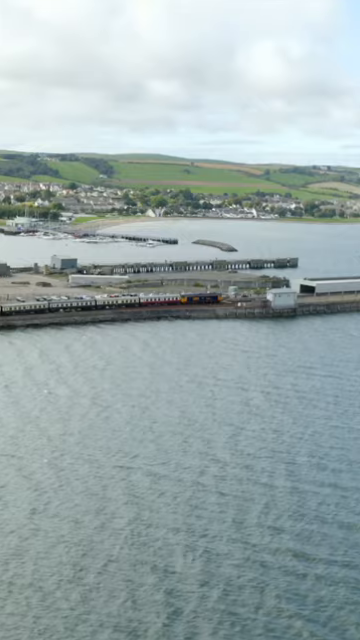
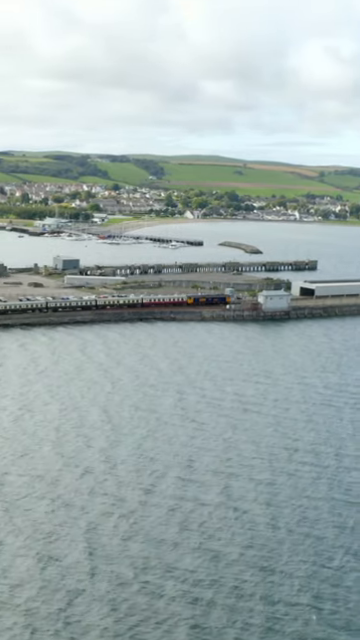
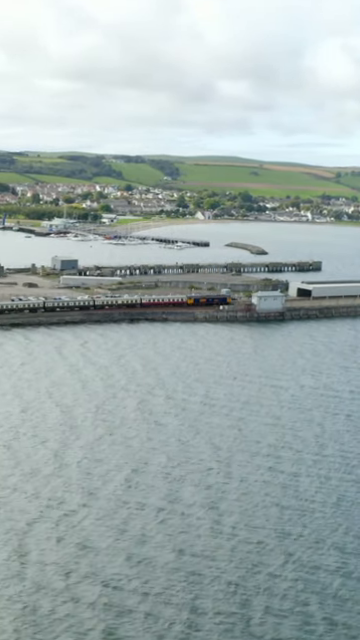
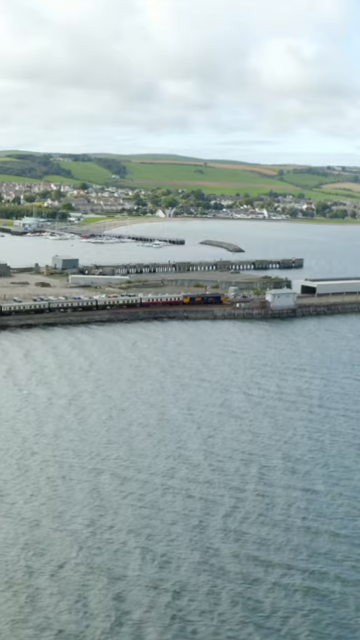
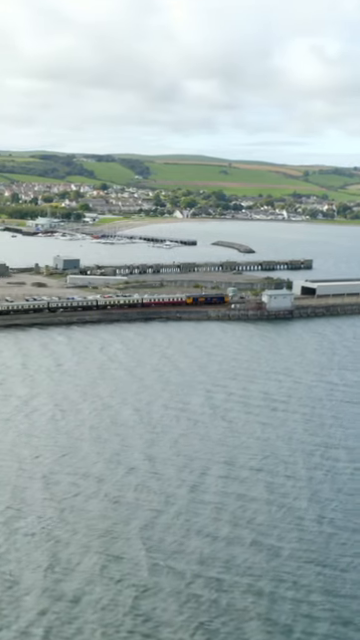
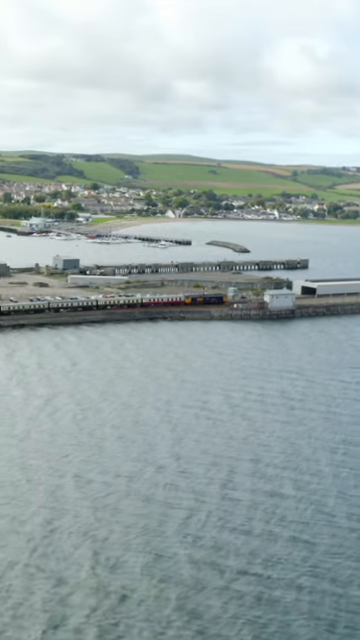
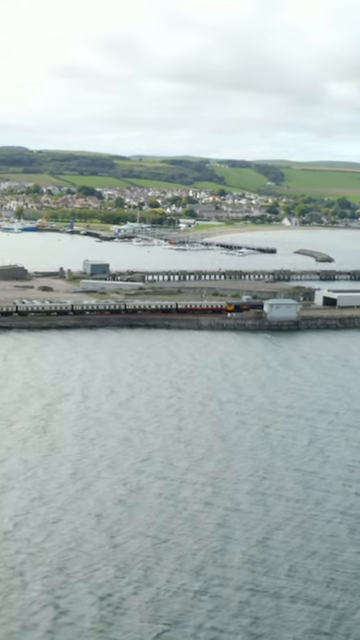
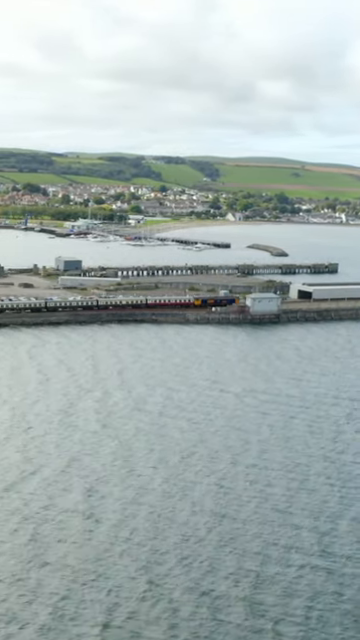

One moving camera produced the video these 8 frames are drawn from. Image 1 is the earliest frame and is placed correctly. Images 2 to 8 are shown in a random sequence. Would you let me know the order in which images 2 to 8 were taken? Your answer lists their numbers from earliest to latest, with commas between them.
4, 6, 5, 2, 3, 8, 7
